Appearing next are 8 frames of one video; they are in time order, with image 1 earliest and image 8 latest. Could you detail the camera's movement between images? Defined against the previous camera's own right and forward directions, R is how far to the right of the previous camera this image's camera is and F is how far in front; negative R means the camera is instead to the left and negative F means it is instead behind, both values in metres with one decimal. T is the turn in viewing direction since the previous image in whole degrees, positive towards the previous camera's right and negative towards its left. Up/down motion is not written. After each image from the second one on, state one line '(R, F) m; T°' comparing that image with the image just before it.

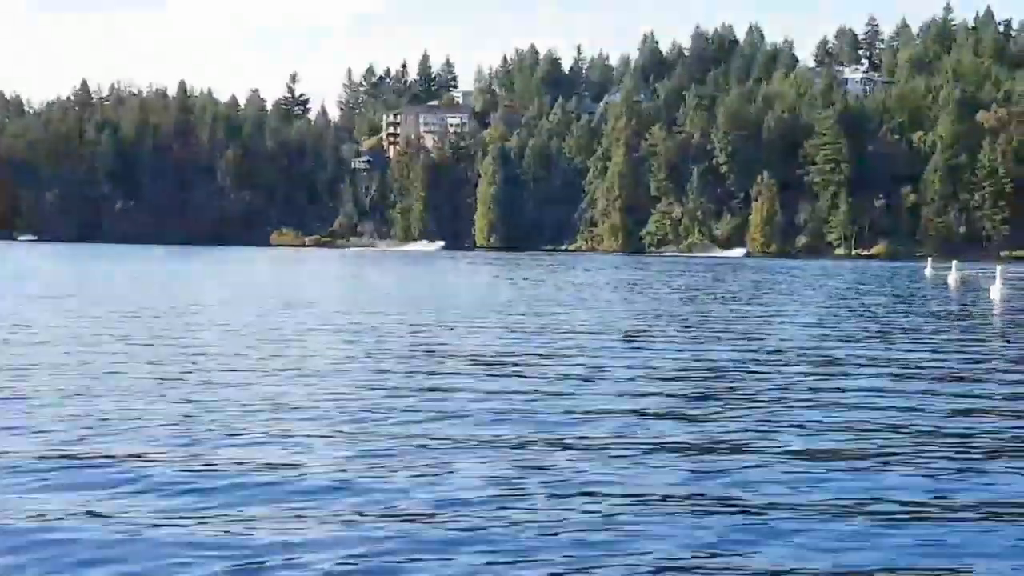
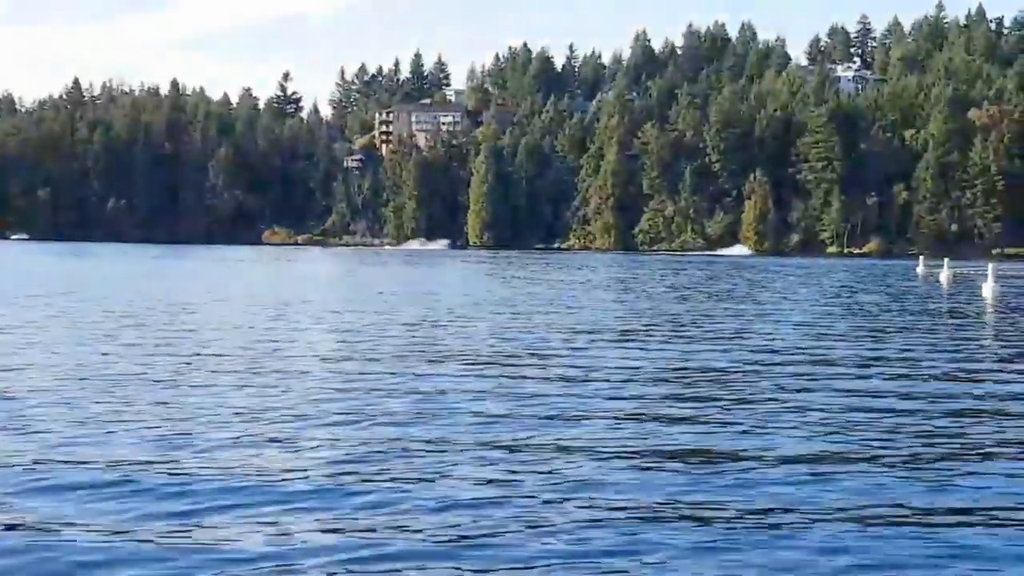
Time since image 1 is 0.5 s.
(-0.7, +2.8) m; 0°
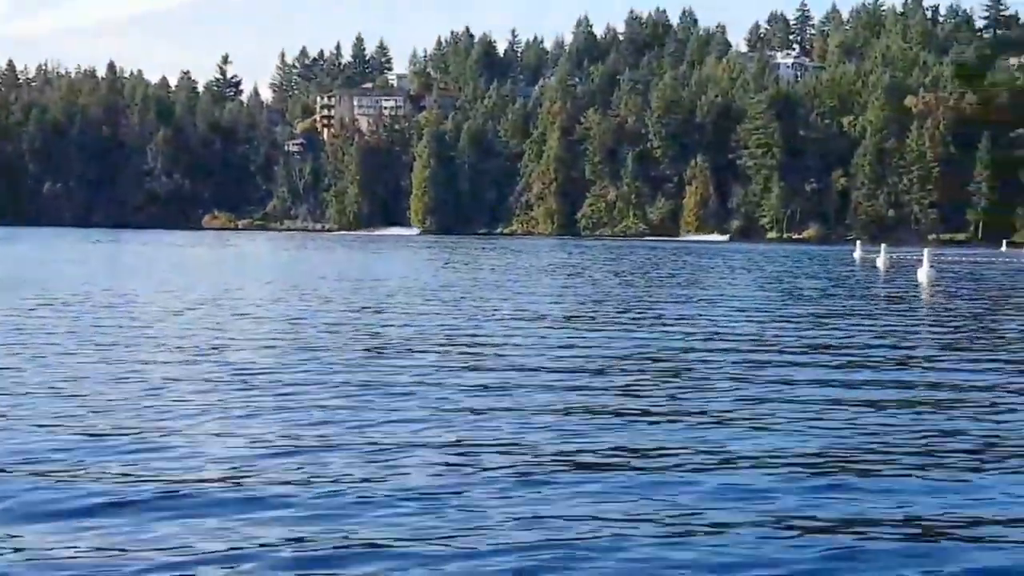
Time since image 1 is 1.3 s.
(-0.2, 0.0) m; +3°
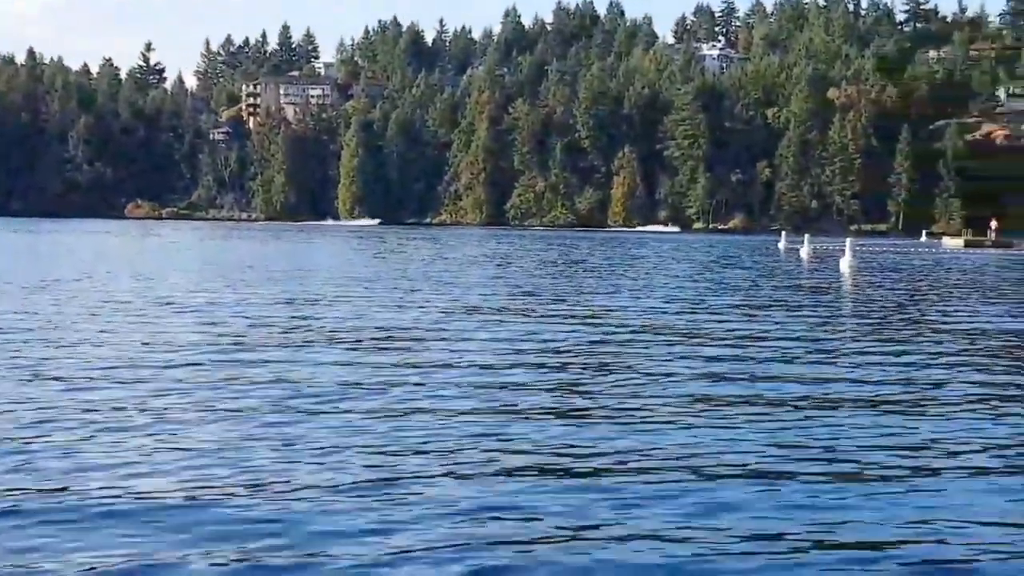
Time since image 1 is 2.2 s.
(-0.1, -0.1) m; +3°
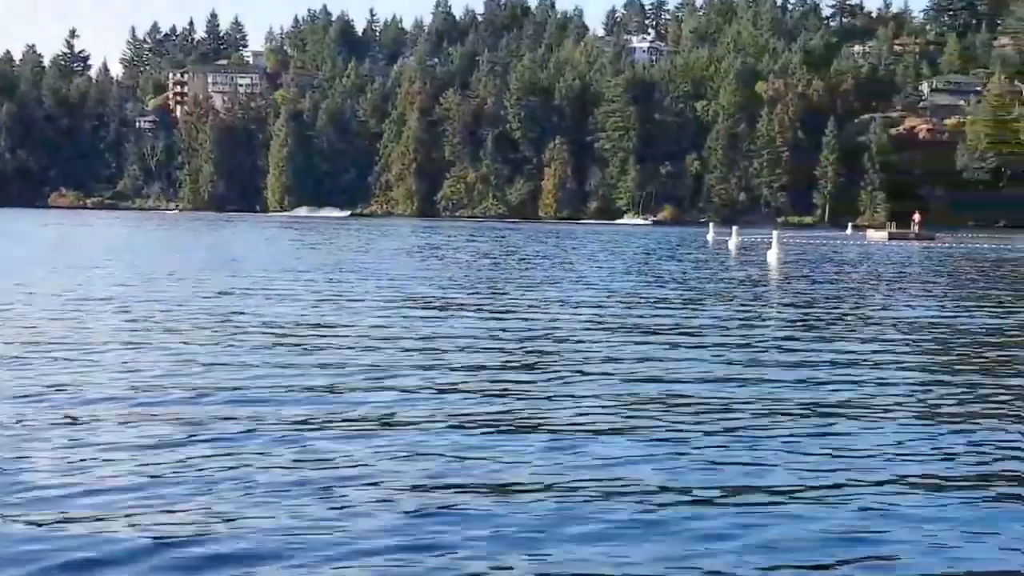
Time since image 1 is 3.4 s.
(-0.2, +0.2) m; +3°
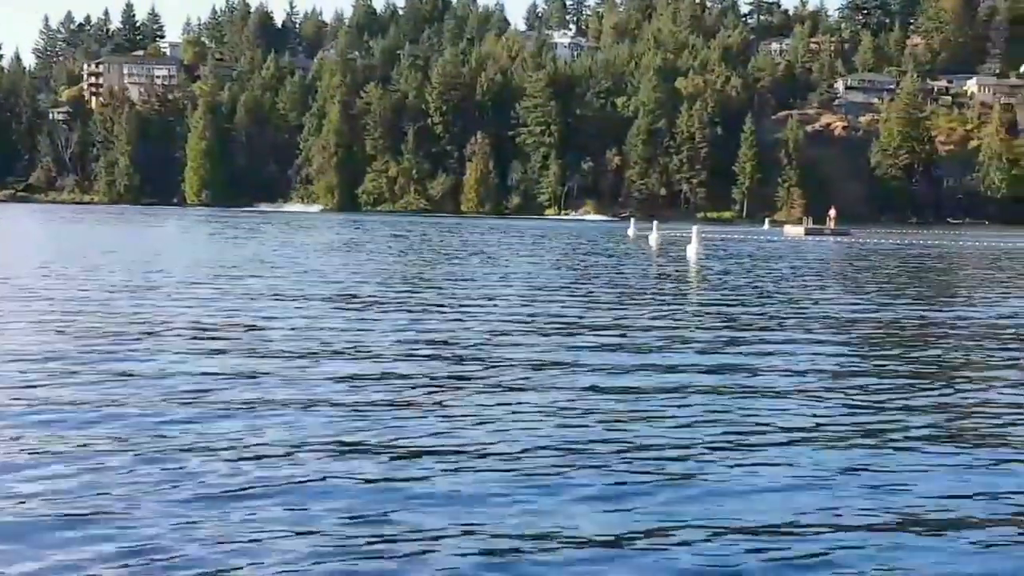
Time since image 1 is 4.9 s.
(-0.1, +0.2) m; +3°
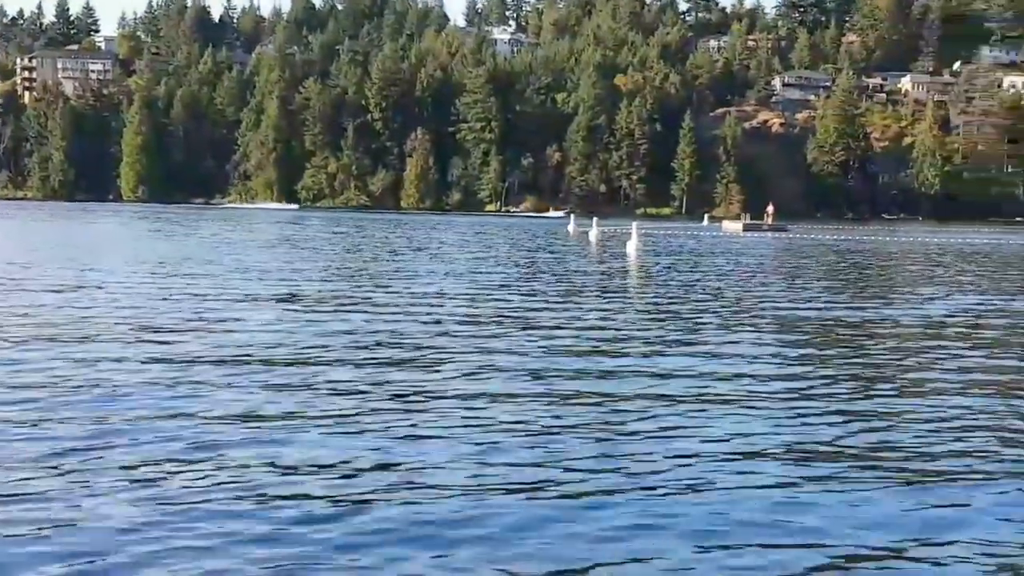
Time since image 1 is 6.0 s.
(-0.1, +0.1) m; +3°
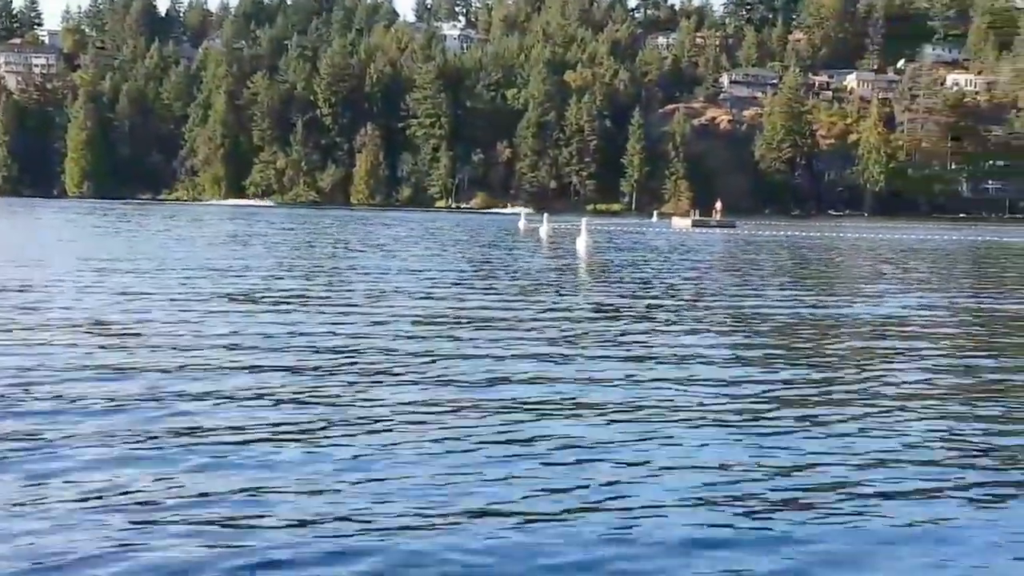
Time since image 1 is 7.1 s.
(-0.1, +0.2) m; +2°
